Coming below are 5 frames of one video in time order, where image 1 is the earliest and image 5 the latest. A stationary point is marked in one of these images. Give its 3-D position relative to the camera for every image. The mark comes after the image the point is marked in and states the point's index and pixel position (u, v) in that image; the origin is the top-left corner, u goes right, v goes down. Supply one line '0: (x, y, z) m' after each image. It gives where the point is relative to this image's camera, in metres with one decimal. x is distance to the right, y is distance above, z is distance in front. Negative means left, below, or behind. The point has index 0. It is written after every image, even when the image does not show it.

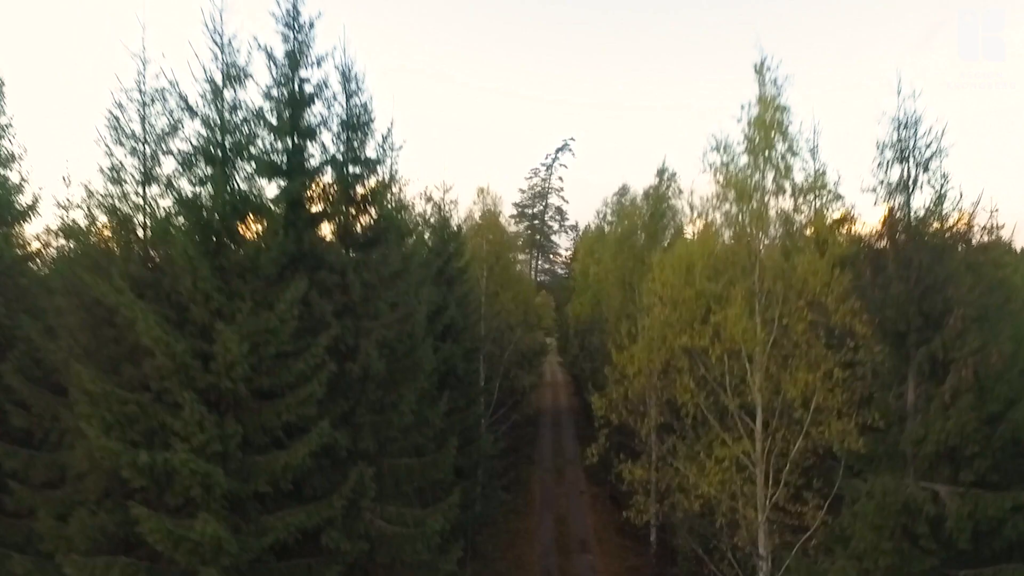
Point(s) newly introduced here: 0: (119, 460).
0: (-7.9, -3.5, +14.4) m
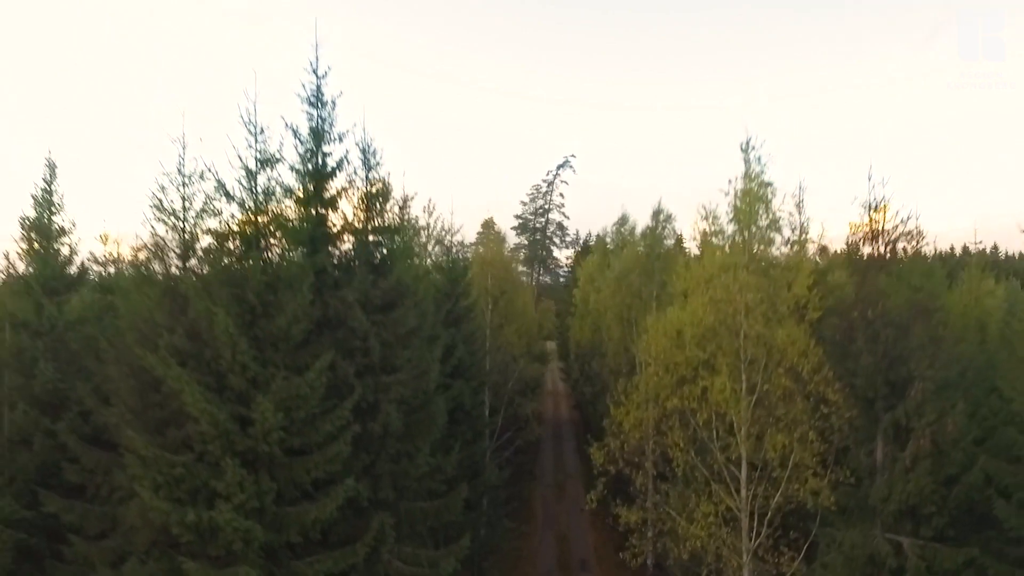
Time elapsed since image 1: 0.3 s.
0: (-7.7, -5.2, +16.1) m
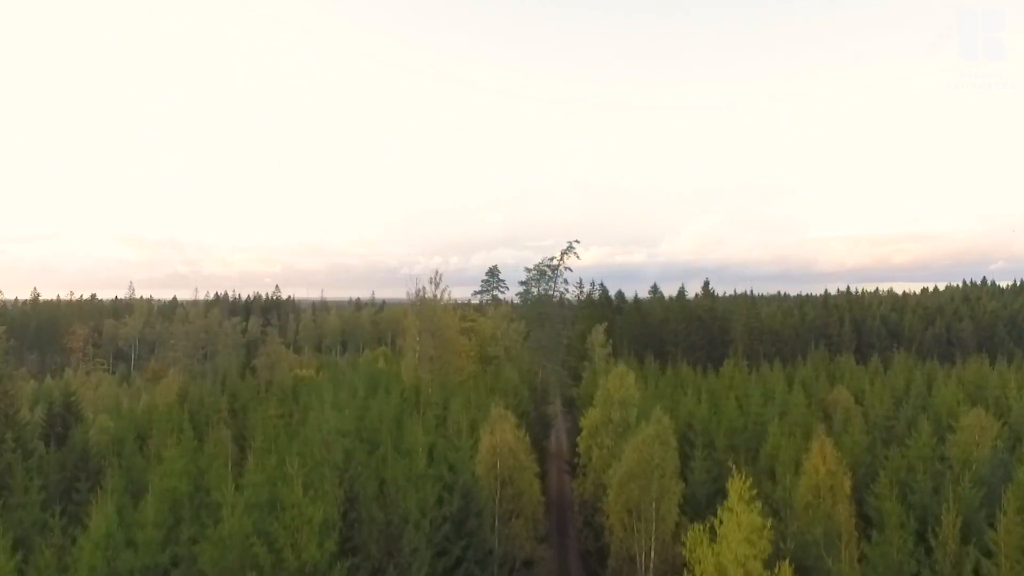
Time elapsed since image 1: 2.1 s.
0: (-6.2, -3.0, +18.4) m
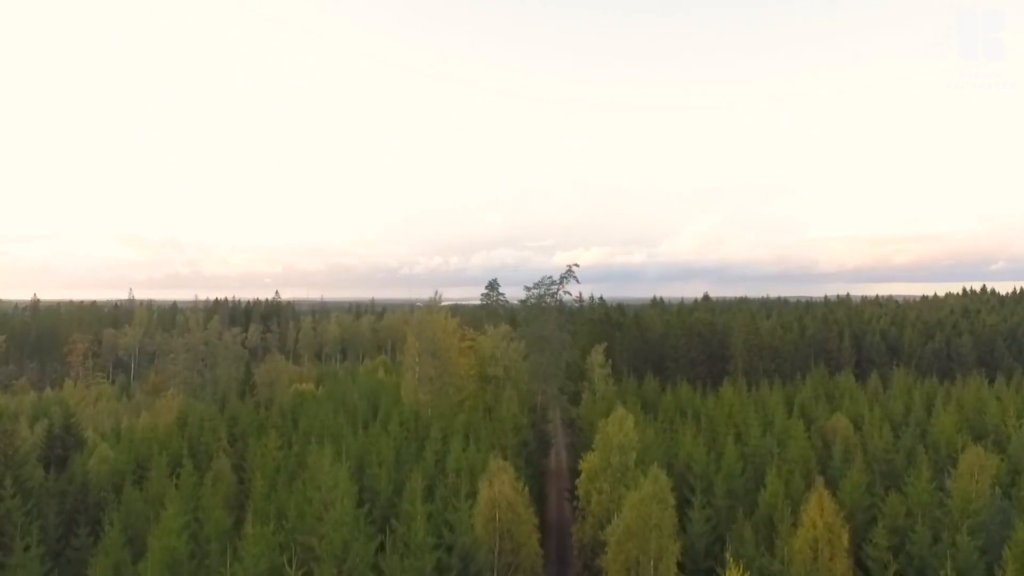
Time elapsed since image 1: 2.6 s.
0: (-6.3, -4.8, +18.4) m
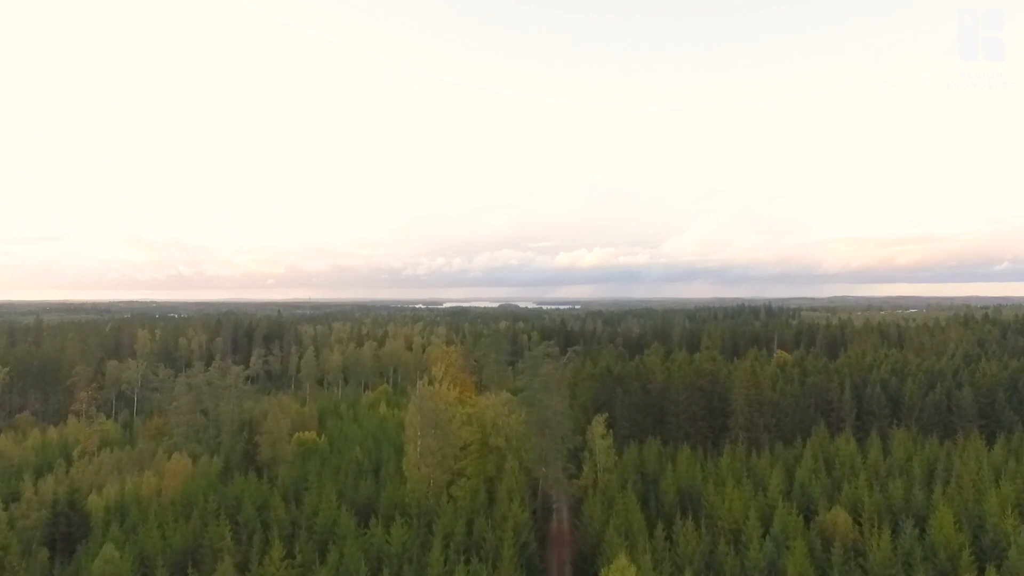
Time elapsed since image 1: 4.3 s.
0: (-6.3, -10.8, +18.8) m
